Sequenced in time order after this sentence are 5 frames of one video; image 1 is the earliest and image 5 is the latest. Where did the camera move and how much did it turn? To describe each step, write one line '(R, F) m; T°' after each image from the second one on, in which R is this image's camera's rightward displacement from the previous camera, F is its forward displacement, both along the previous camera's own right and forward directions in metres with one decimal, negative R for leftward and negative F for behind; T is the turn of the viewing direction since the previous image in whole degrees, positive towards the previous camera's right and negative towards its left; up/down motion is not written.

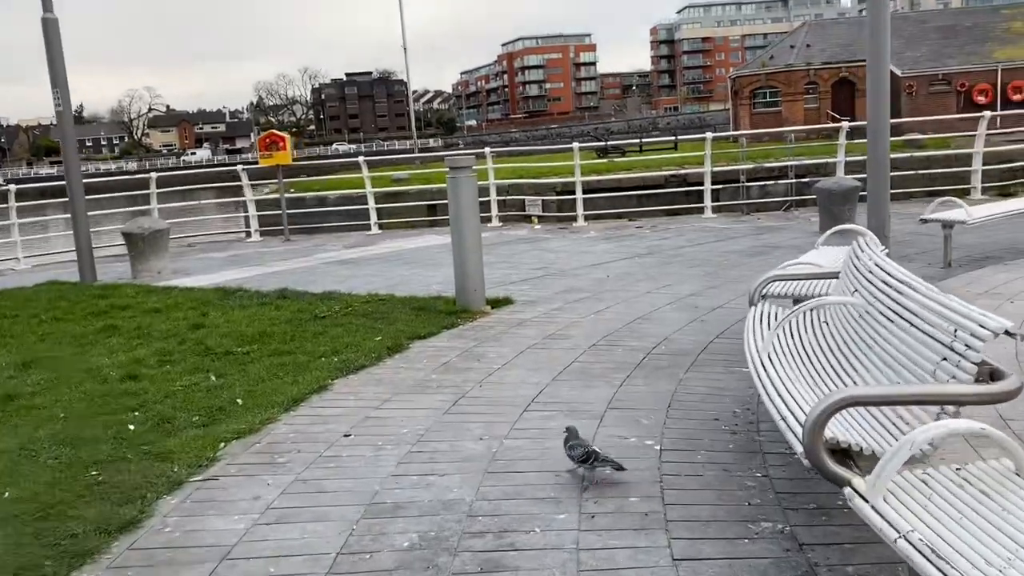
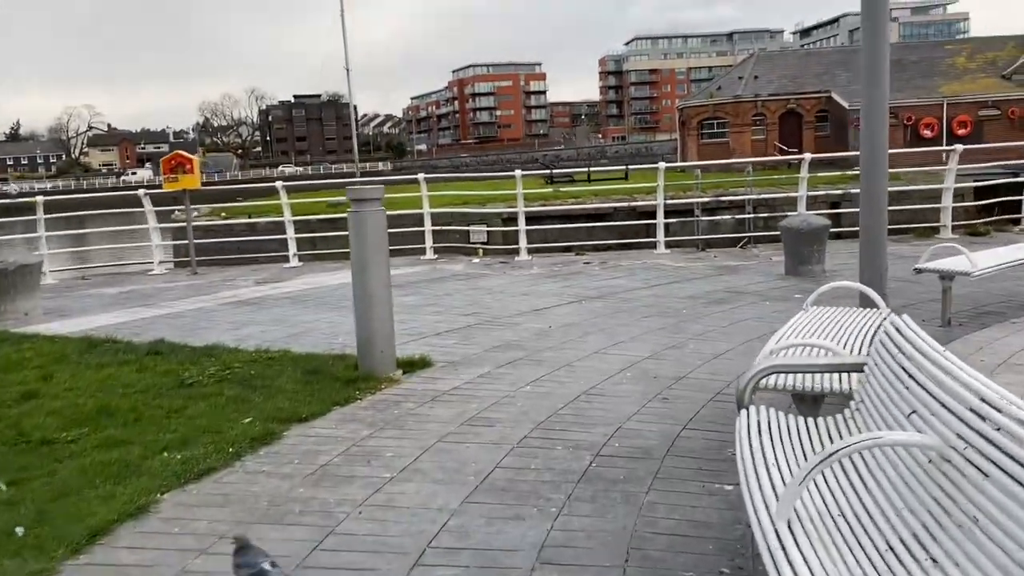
(+0.2, +1.1) m; +3°
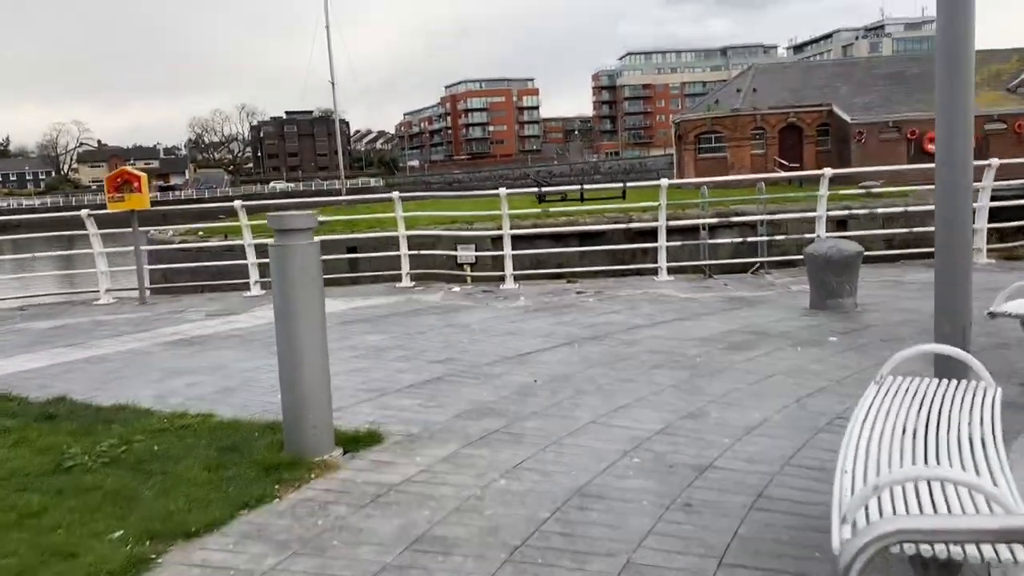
(+0.1, +1.1) m; 0°
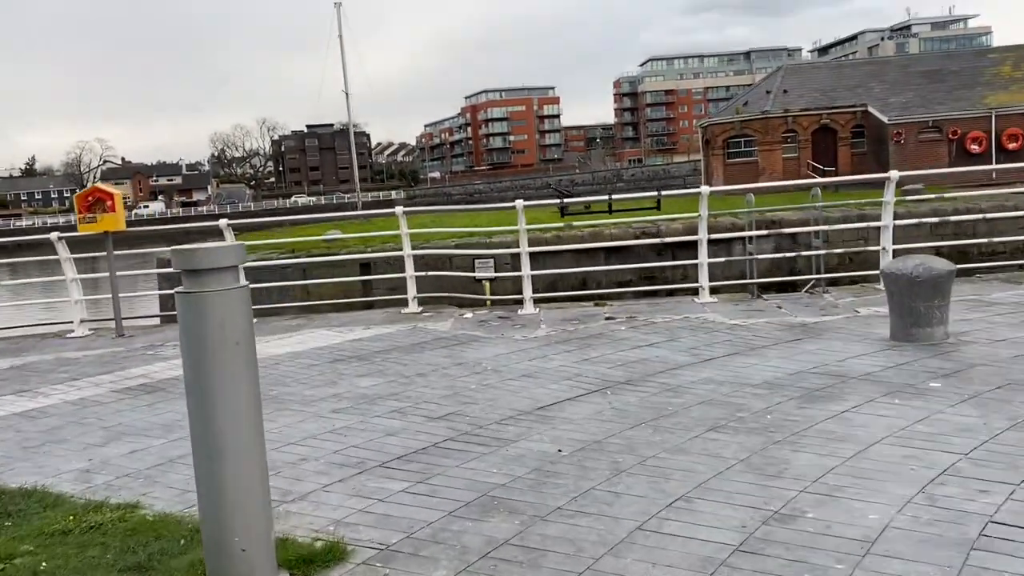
(0.0, +1.1) m; -2°
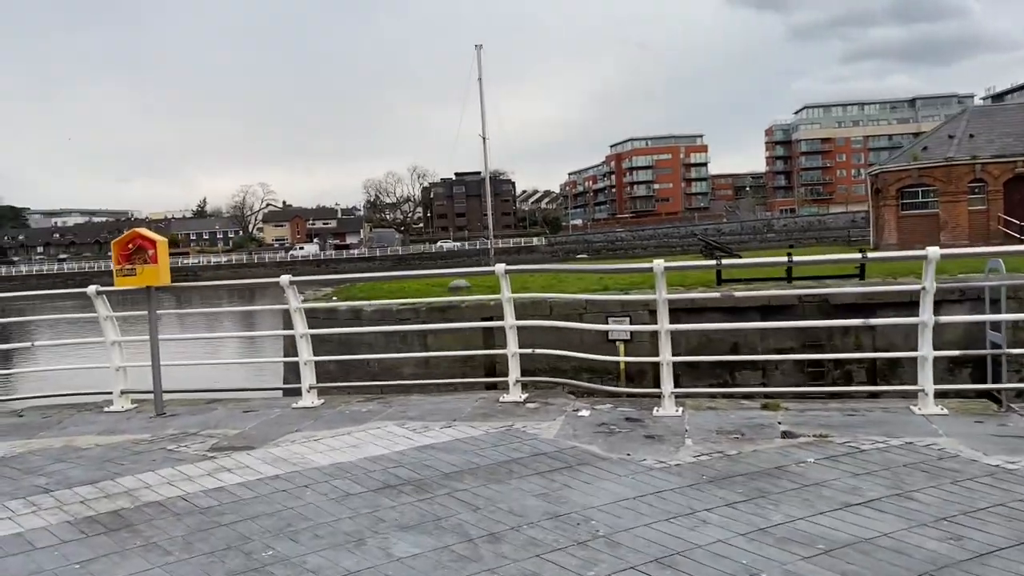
(0.0, +2.1) m; -9°
